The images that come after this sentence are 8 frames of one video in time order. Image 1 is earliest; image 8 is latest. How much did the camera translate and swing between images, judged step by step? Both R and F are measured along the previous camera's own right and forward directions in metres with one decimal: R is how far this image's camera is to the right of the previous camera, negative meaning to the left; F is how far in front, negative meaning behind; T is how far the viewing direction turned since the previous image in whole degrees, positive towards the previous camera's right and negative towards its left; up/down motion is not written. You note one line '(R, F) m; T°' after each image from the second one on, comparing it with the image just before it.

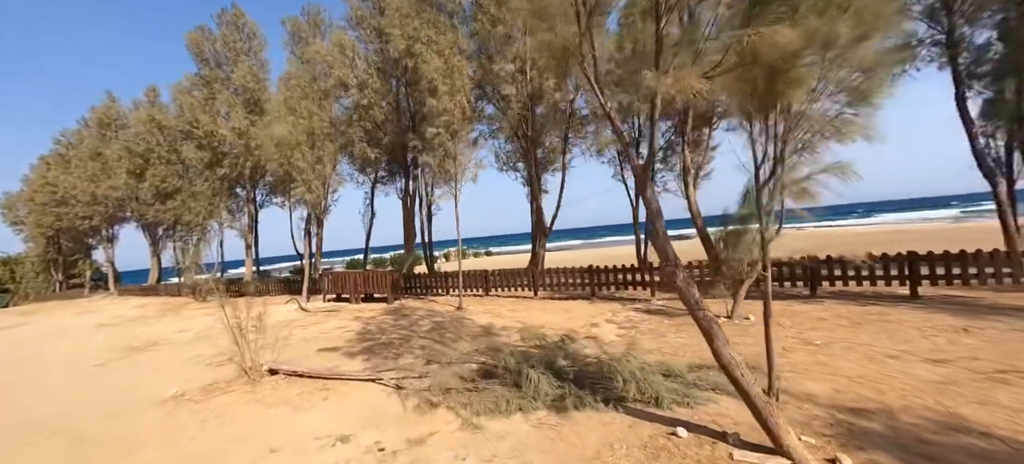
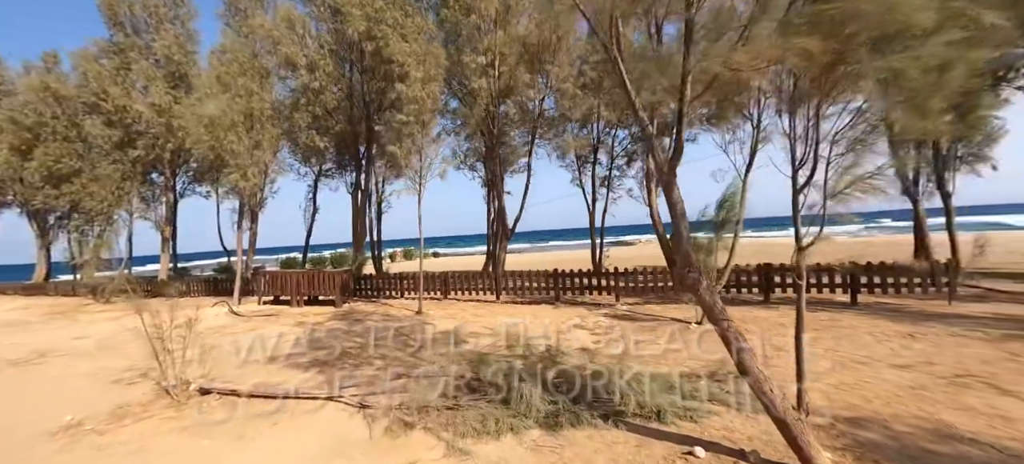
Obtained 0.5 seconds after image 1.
(-0.6, +0.6) m; +8°
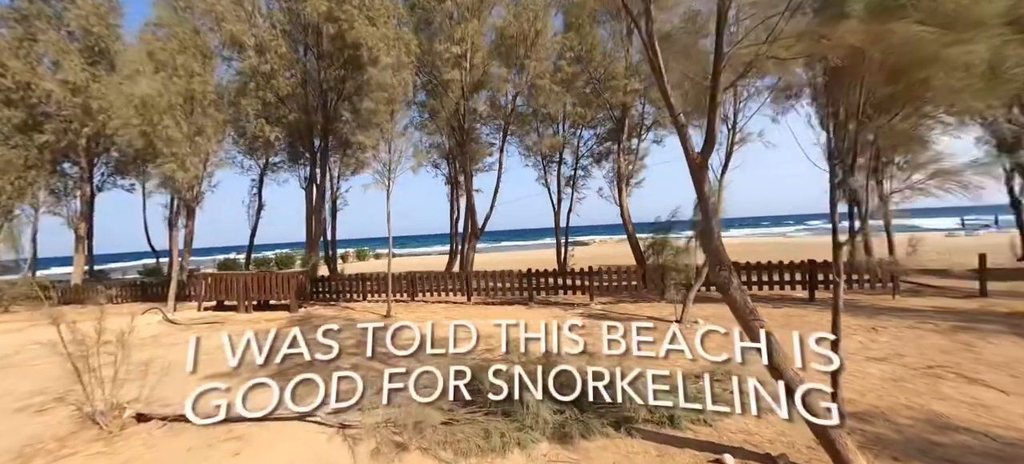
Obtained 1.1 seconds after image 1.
(-0.6, +0.5) m; +7°
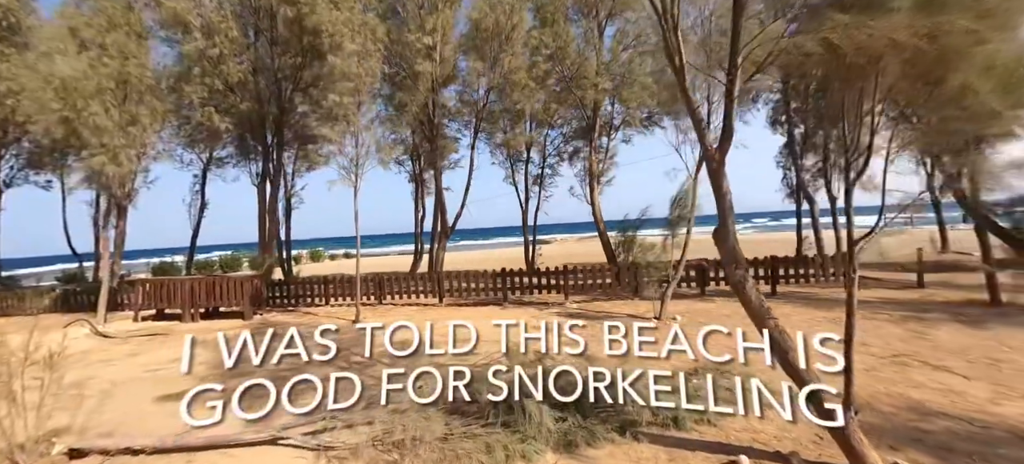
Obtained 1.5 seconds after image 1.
(-0.4, +0.3) m; +6°
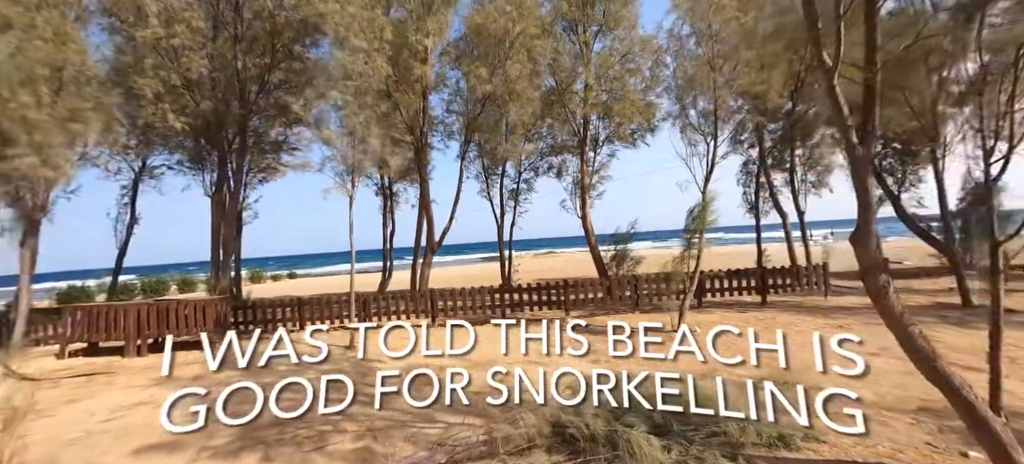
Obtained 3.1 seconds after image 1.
(-1.4, +0.6) m; +8°
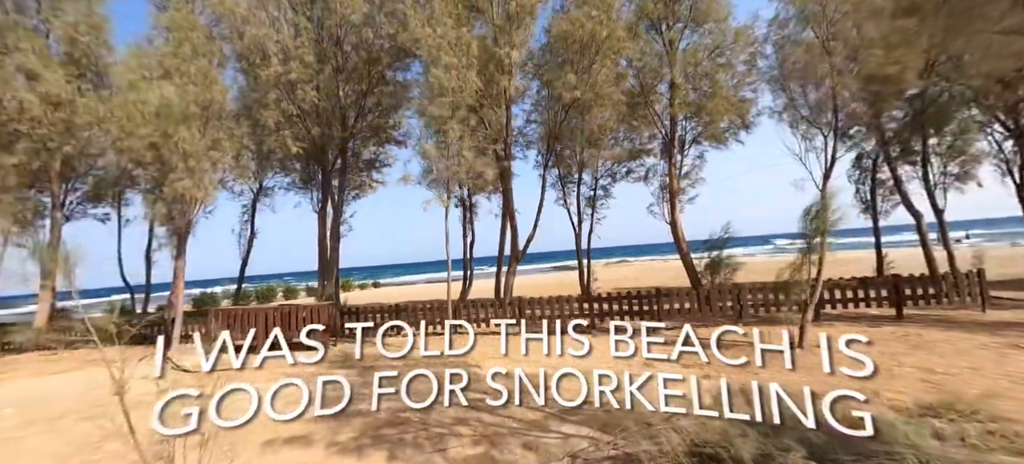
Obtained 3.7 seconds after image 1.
(-0.5, +0.1) m; -10°
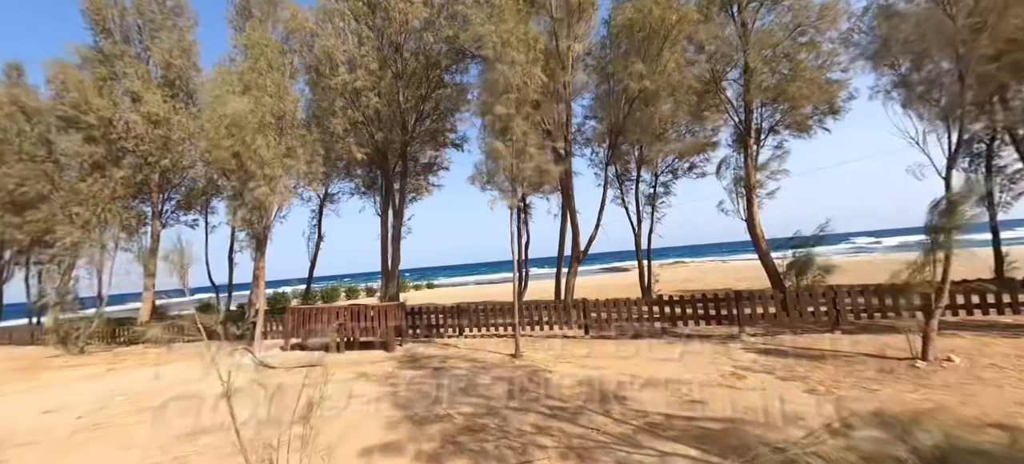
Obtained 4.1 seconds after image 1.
(-0.4, +0.3) m; -7°
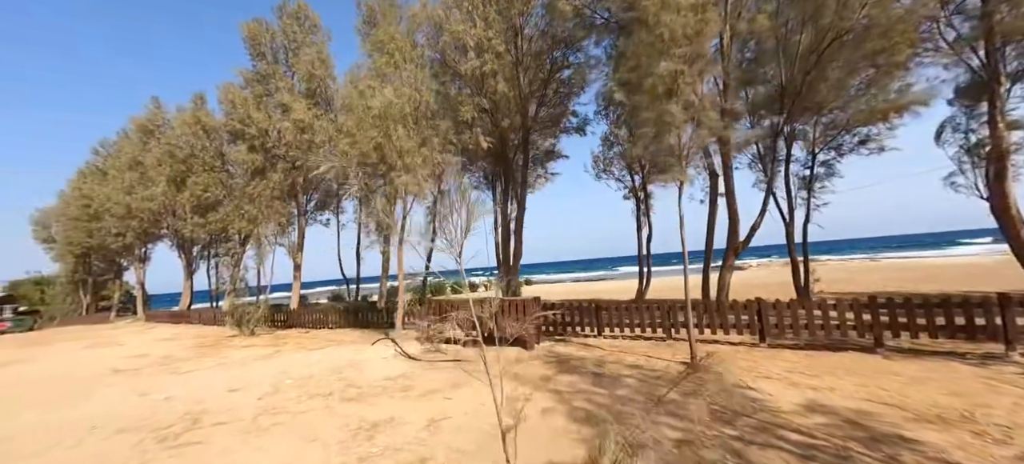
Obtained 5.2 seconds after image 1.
(-1.3, +1.0) m; -13°
